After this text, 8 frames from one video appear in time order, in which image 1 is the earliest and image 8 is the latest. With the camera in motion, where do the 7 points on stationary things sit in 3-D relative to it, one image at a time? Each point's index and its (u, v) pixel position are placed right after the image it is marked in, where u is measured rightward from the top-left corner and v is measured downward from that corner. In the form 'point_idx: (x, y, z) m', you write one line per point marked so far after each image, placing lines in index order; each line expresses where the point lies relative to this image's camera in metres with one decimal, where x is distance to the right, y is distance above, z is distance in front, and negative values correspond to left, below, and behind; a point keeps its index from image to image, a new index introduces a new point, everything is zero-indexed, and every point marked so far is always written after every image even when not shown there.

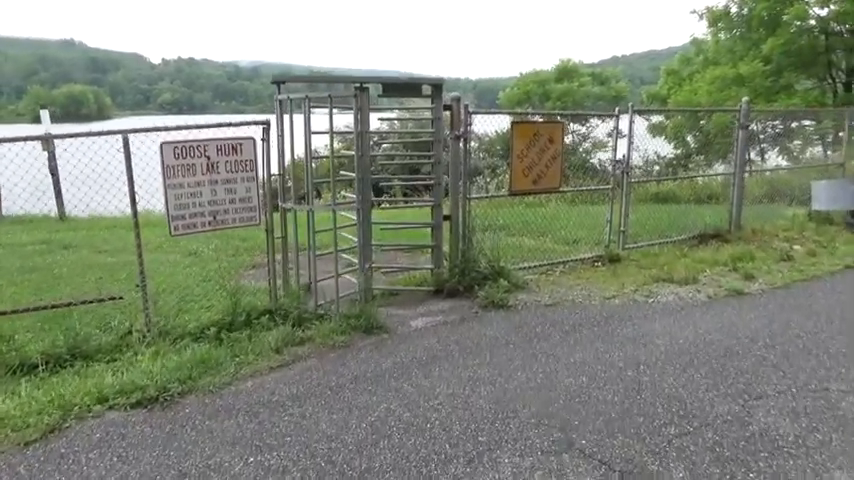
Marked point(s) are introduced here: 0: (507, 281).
0: (+0.9, -0.4, +6.8) m
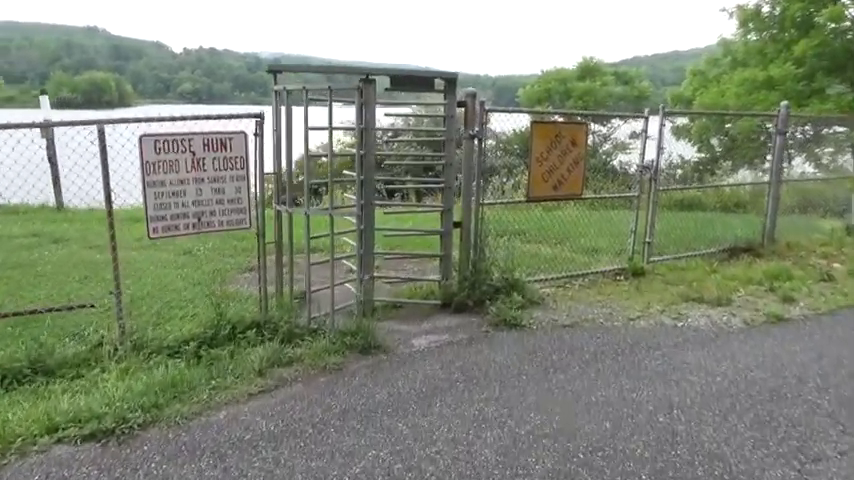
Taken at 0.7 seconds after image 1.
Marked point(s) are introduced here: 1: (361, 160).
0: (+0.9, -0.5, +6.2) m
1: (-0.6, +0.7, +5.6) m
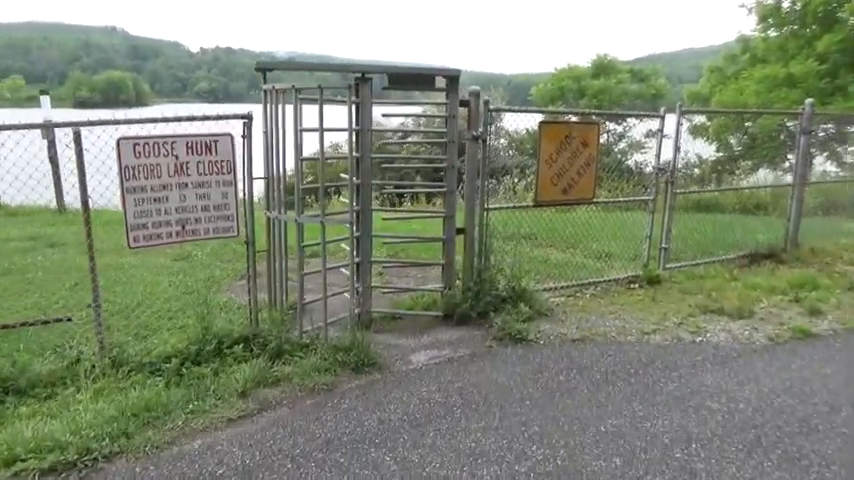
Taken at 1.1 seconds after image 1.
0: (+0.9, -0.6, +5.9) m
1: (-0.6, +0.6, +5.3) m
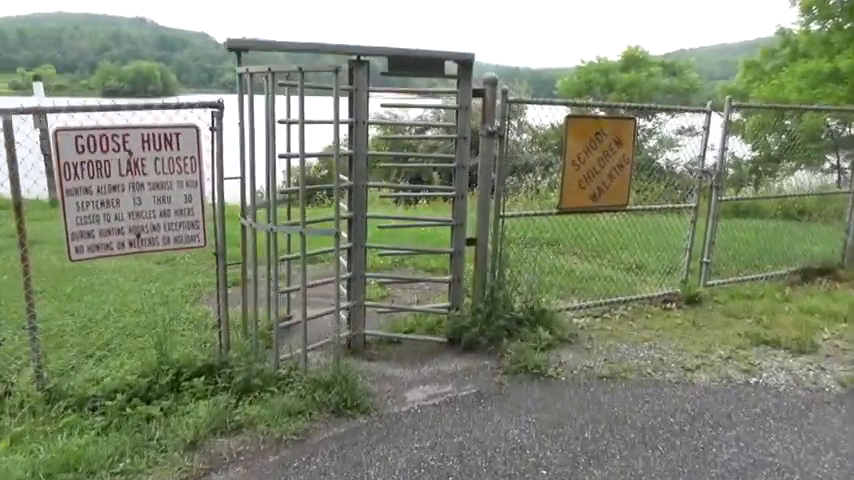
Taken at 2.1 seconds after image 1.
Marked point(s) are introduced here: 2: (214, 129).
0: (+1.0, -0.7, +5.0) m
1: (-0.5, +0.5, +4.5) m
2: (-1.3, +0.7, +4.0) m
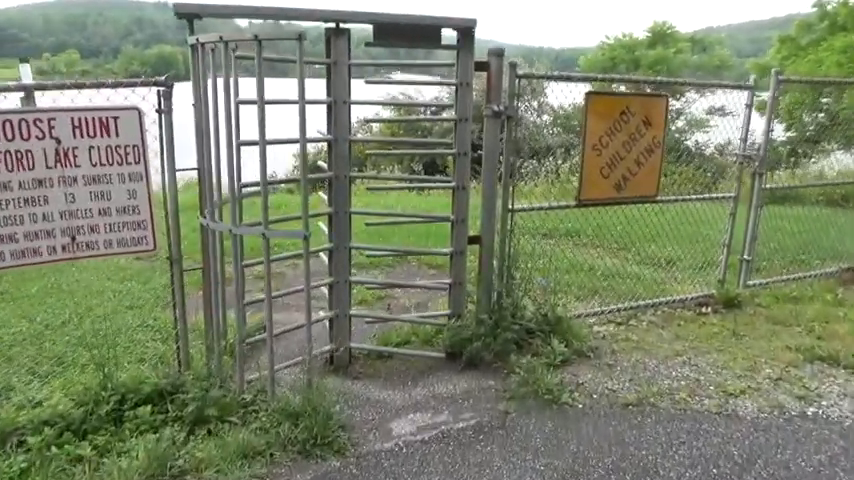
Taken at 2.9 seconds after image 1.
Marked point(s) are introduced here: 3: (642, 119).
0: (+0.9, -0.7, +4.4) m
1: (-0.6, +0.5, +3.9) m
2: (-1.4, +0.7, +3.4) m
3: (+1.6, +0.9, +4.7) m
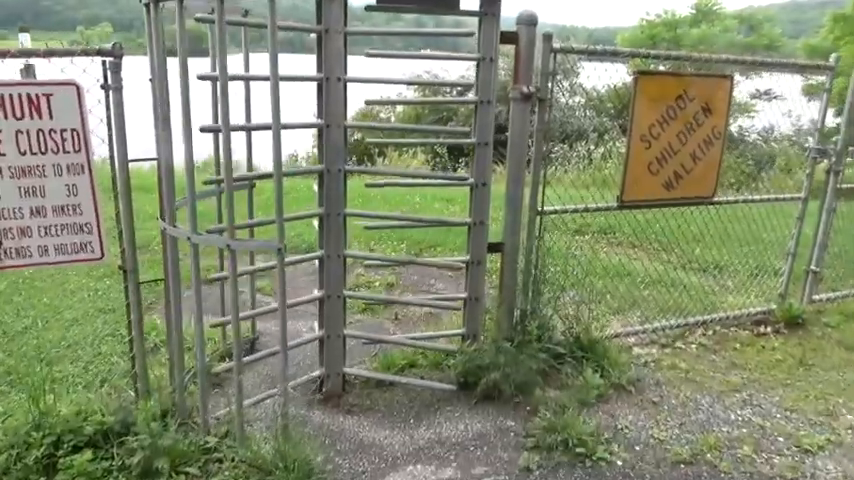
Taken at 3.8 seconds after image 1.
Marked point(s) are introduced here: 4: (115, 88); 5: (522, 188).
0: (+1.0, -0.8, +3.7) m
1: (-0.5, +0.5, +3.2) m
2: (-1.3, +0.6, +2.7) m
3: (+1.7, +0.8, +3.9) m
4: (-1.3, +0.6, +2.7) m
5: (+0.5, +0.3, +3.6) m
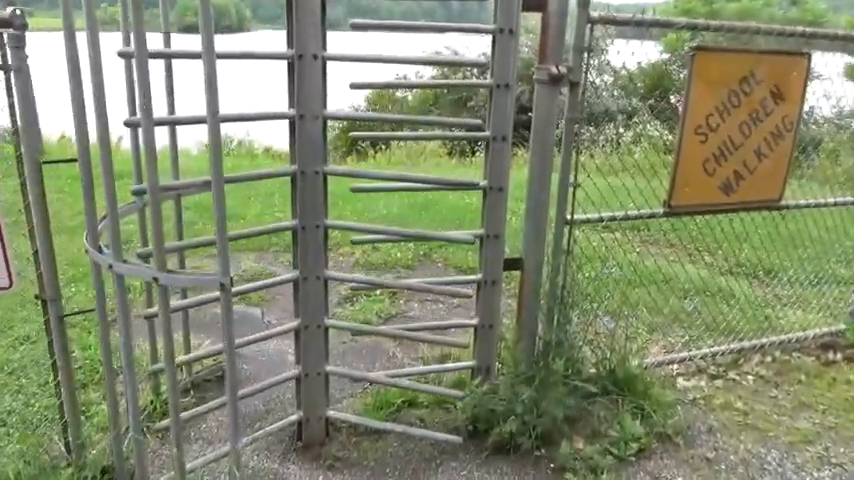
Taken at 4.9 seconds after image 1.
0: (+1.0, -0.8, +3.0) m
1: (-0.5, +0.4, +2.5) m
2: (-1.4, +0.6, +2.1) m
3: (+1.7, +0.7, +3.2) m
4: (-1.3, +0.6, +2.1) m
5: (+0.5, +0.2, +2.9) m
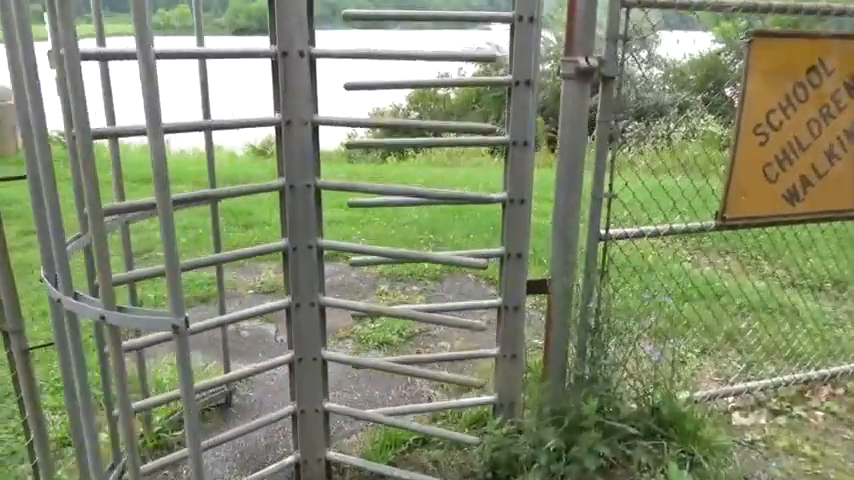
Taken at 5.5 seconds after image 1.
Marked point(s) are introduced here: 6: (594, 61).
0: (+1.0, -0.9, +2.6) m
1: (-0.5, +0.3, +2.2) m
2: (-1.4, +0.5, +1.8) m
3: (+1.8, +0.7, +2.7) m
4: (-1.3, +0.5, +1.8) m
5: (+0.6, +0.1, +2.5) m
6: (+0.6, +0.7, +2.4) m
